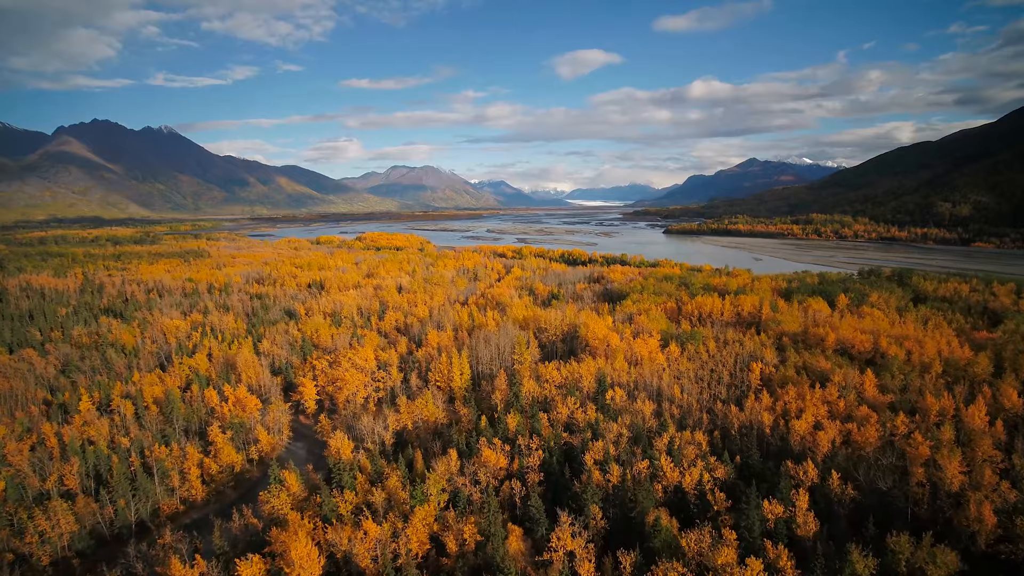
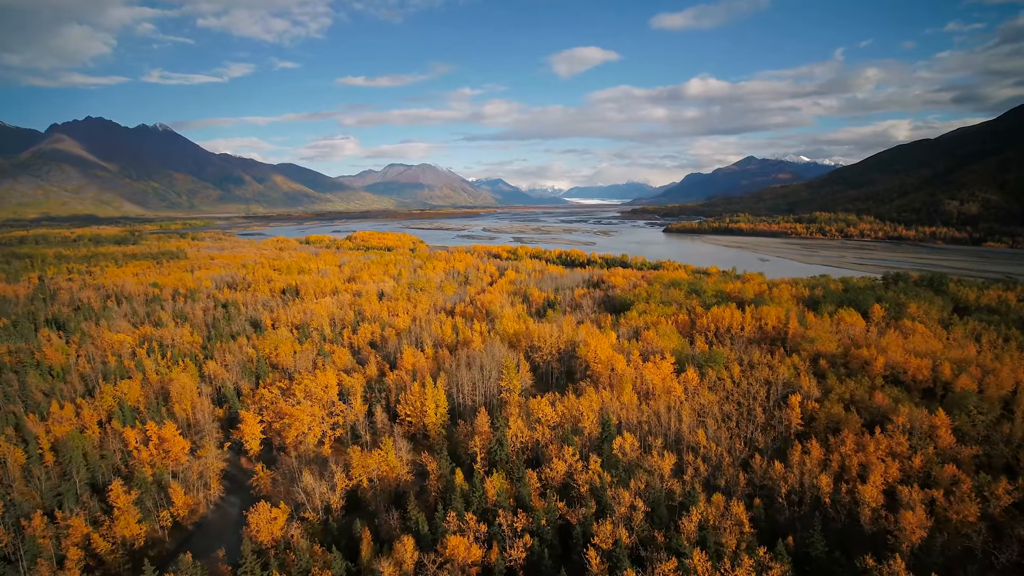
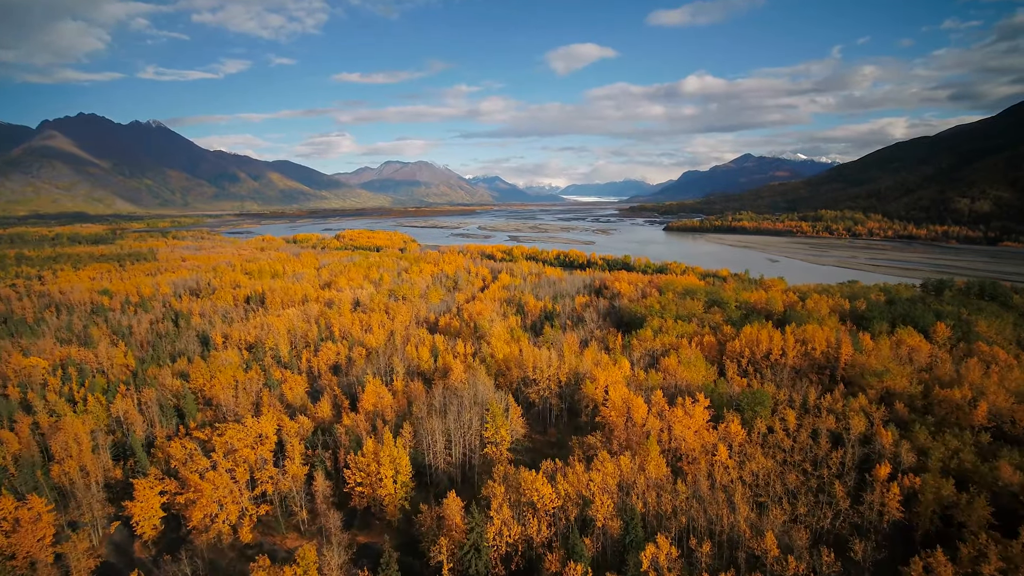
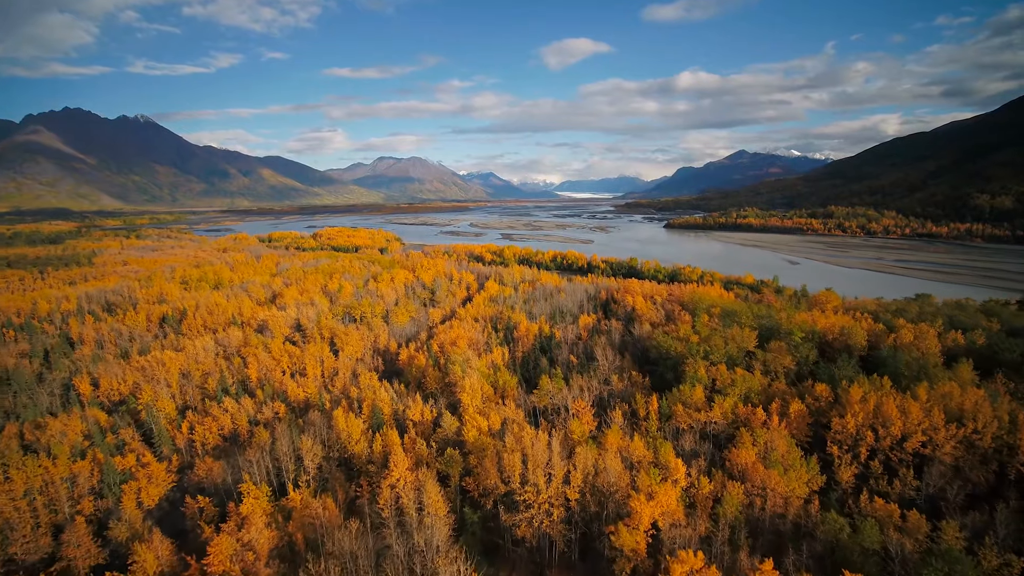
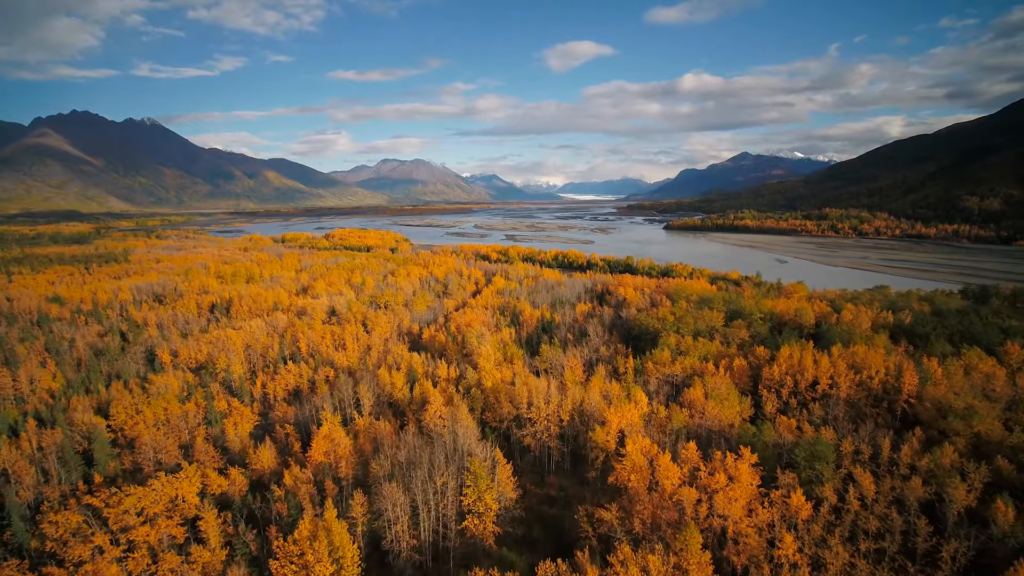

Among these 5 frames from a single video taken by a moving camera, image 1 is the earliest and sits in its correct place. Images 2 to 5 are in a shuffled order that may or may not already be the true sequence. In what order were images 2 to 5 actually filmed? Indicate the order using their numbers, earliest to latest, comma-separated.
2, 3, 5, 4
